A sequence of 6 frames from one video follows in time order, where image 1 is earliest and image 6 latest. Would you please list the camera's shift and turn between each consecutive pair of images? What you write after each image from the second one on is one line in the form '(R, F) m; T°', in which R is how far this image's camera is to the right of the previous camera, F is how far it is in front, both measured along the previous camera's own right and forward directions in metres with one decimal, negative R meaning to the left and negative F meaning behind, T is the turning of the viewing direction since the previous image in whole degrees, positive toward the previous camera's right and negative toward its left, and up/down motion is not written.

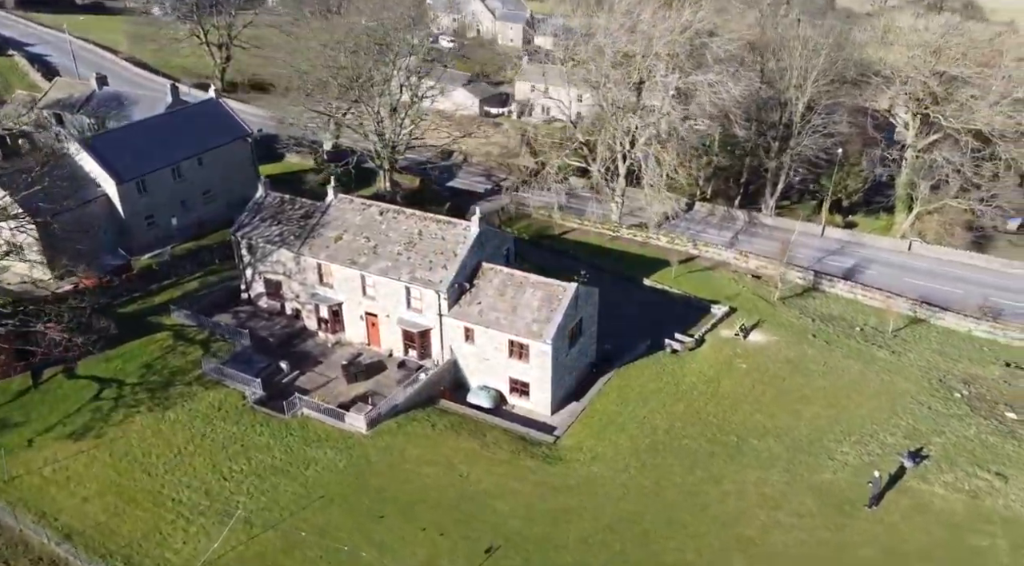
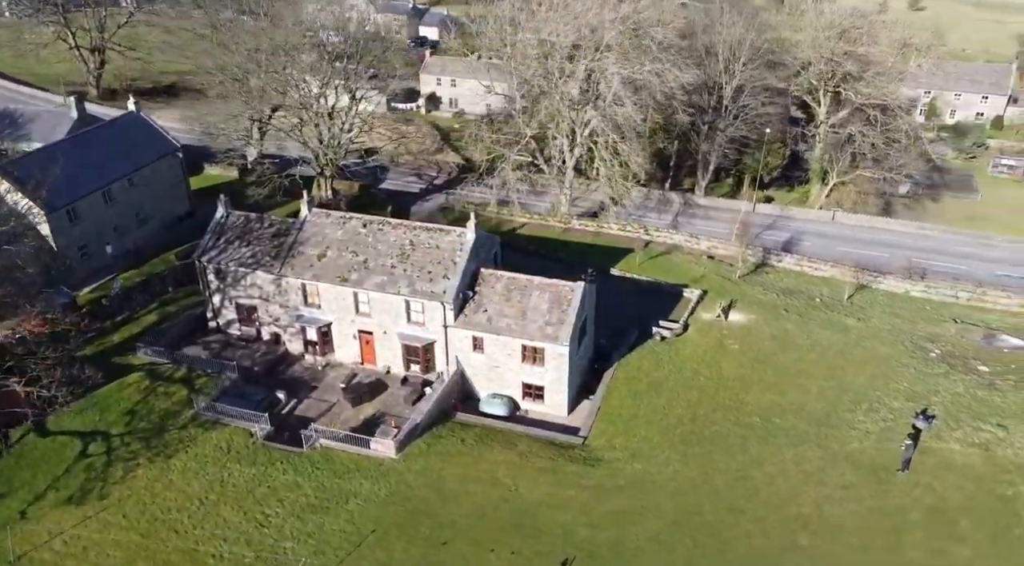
(-7.8, +1.1) m; +10°
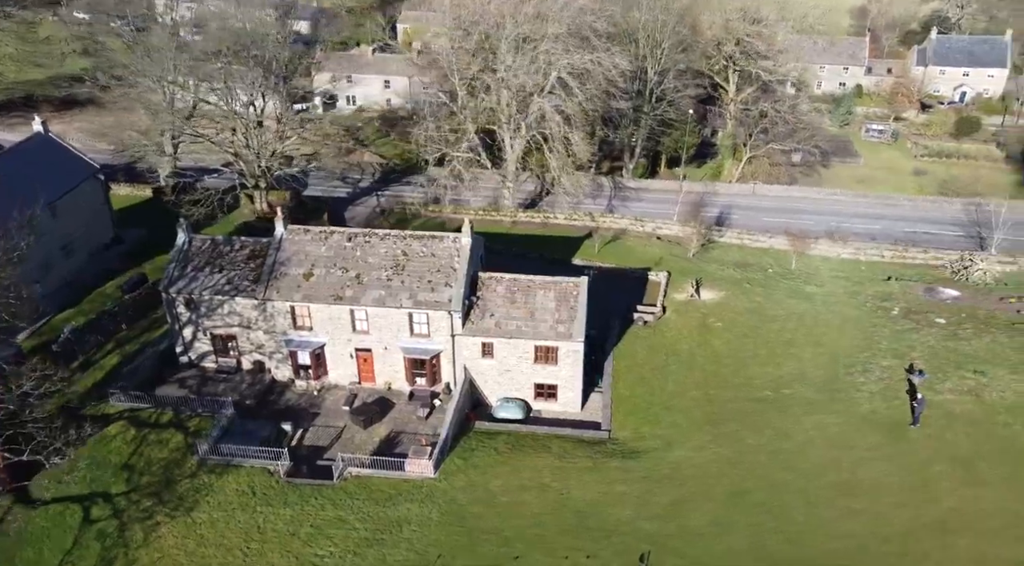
(-8.1, +1.3) m; +11°
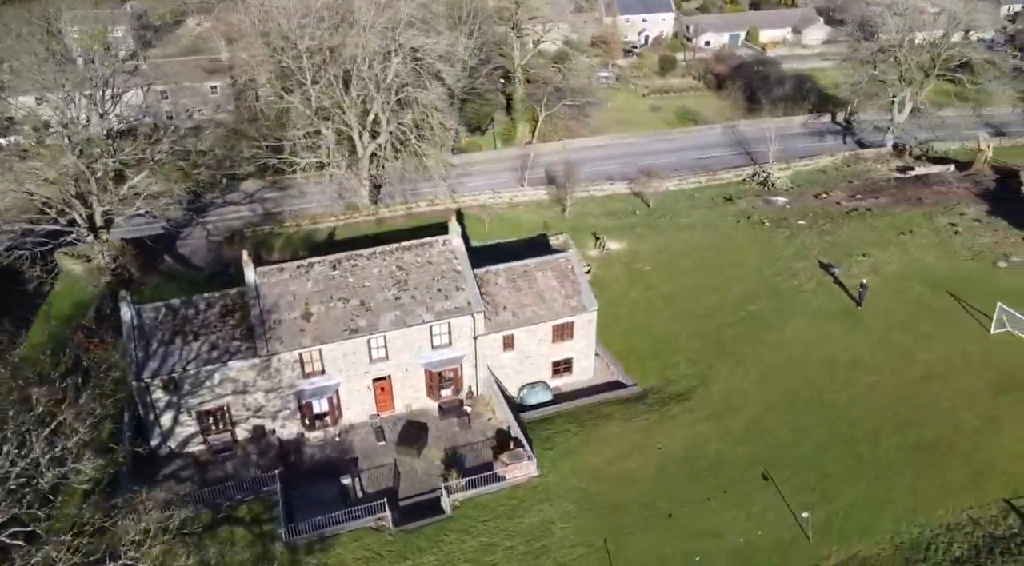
(-17.7, +3.8) m; +24°
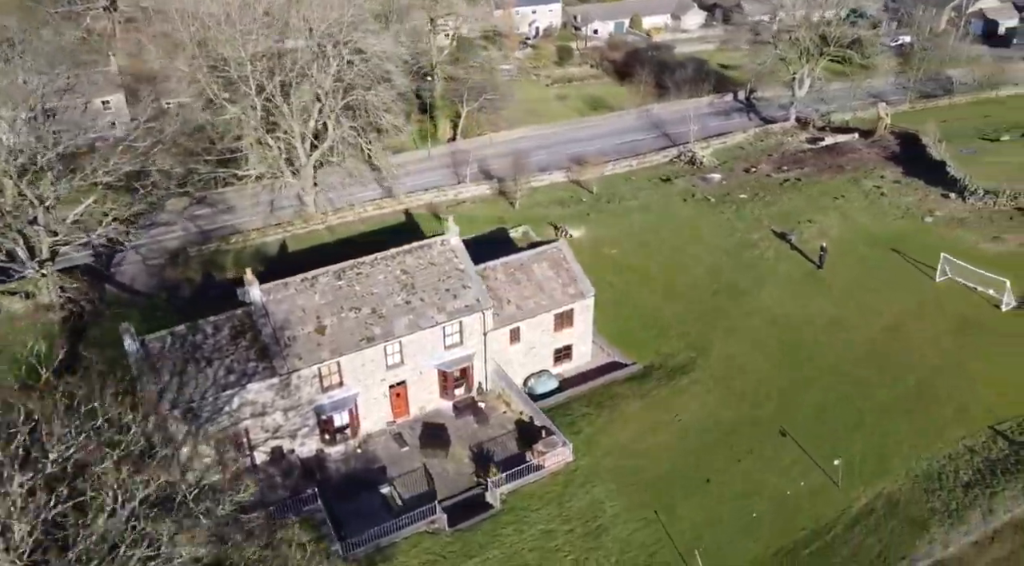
(-6.7, -0.1) m; +9°
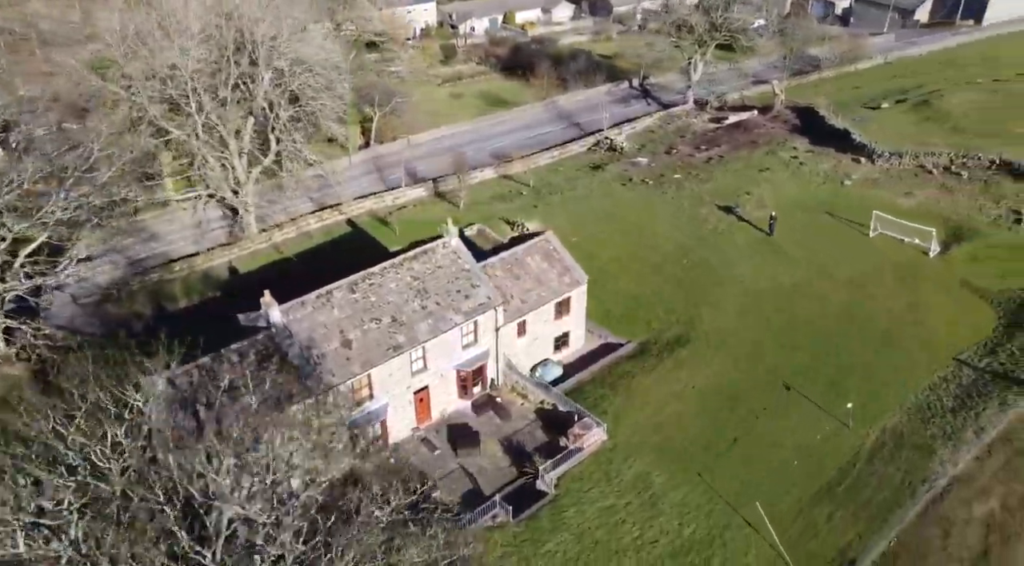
(-7.8, -0.3) m; +10°
